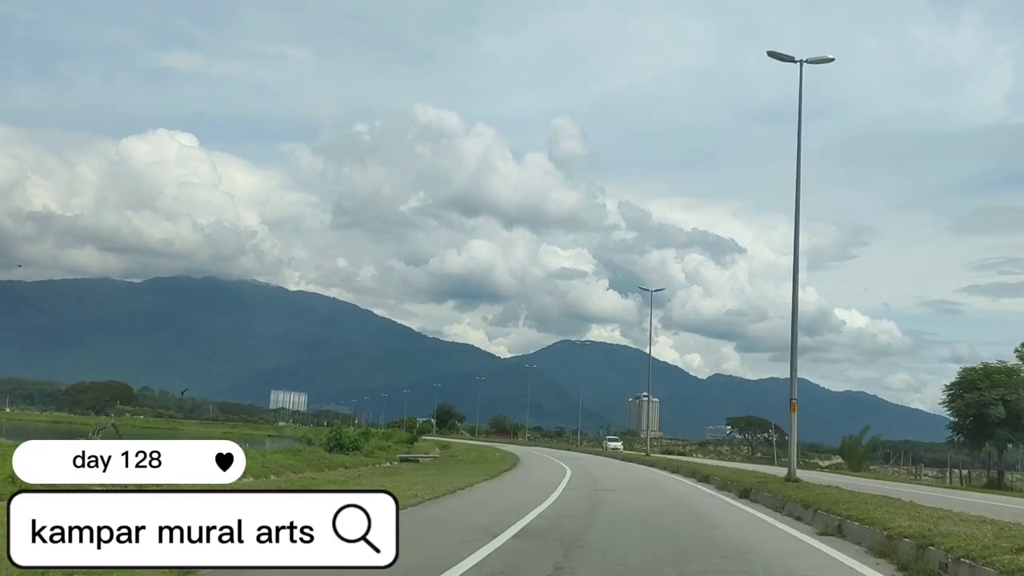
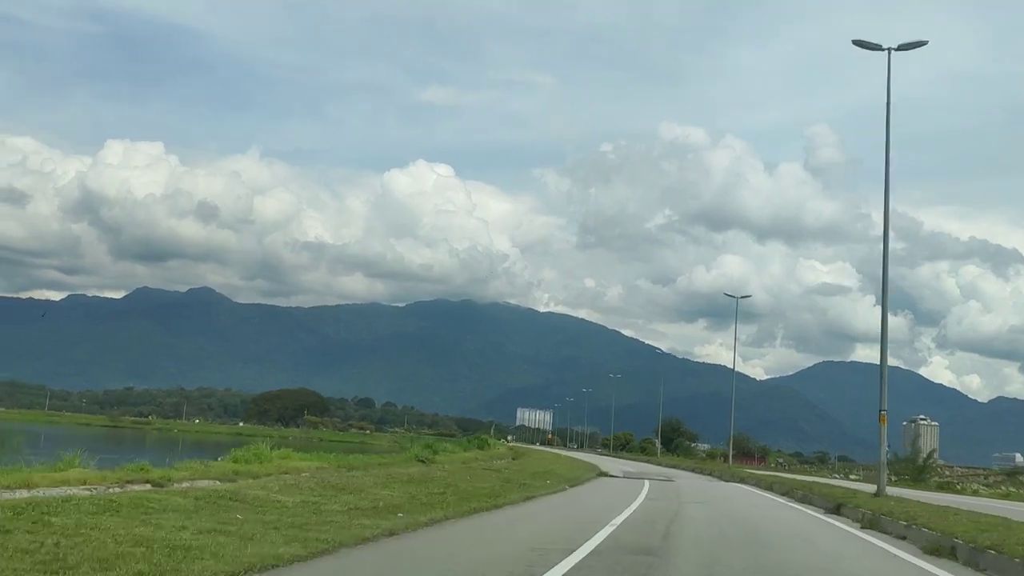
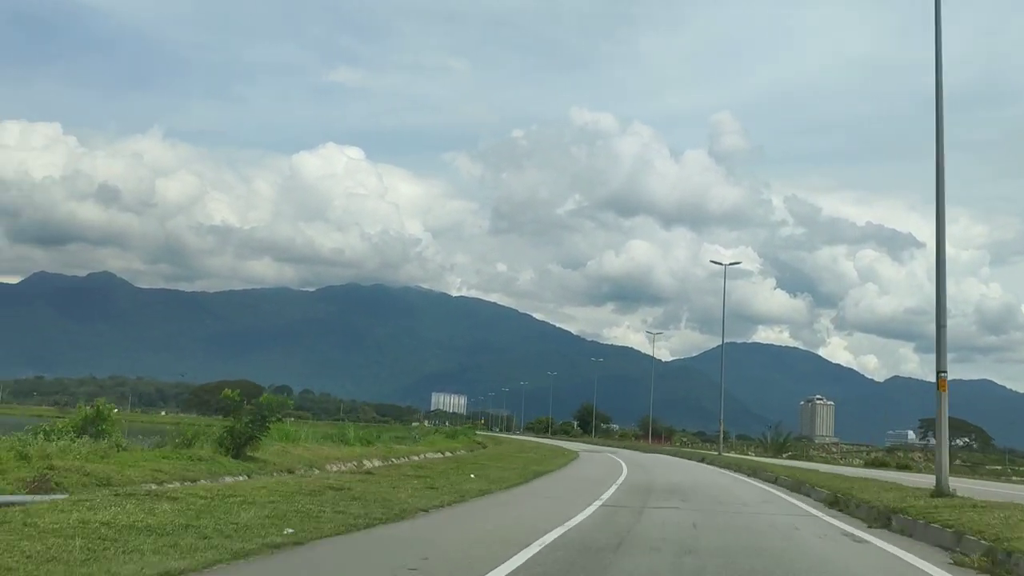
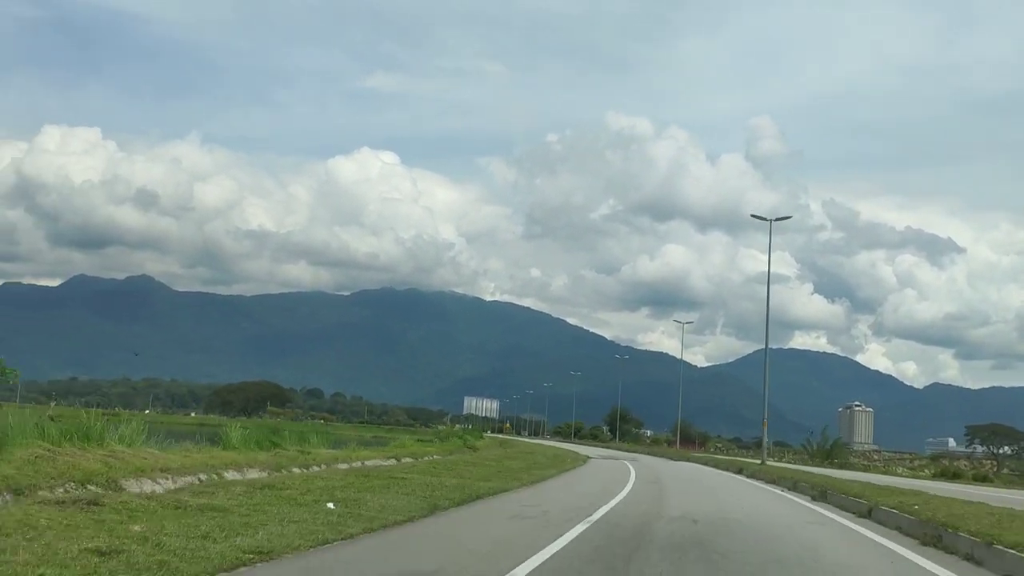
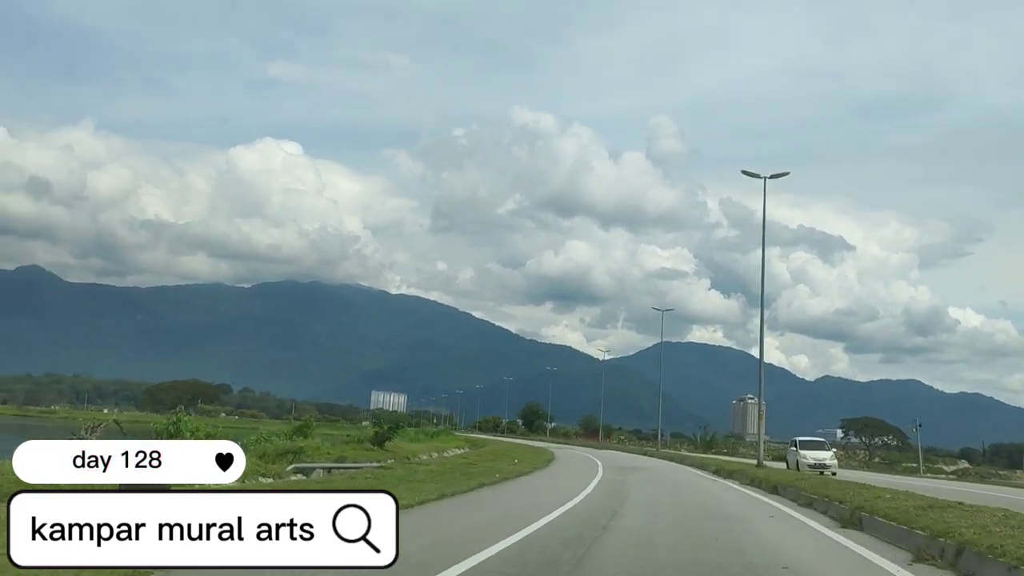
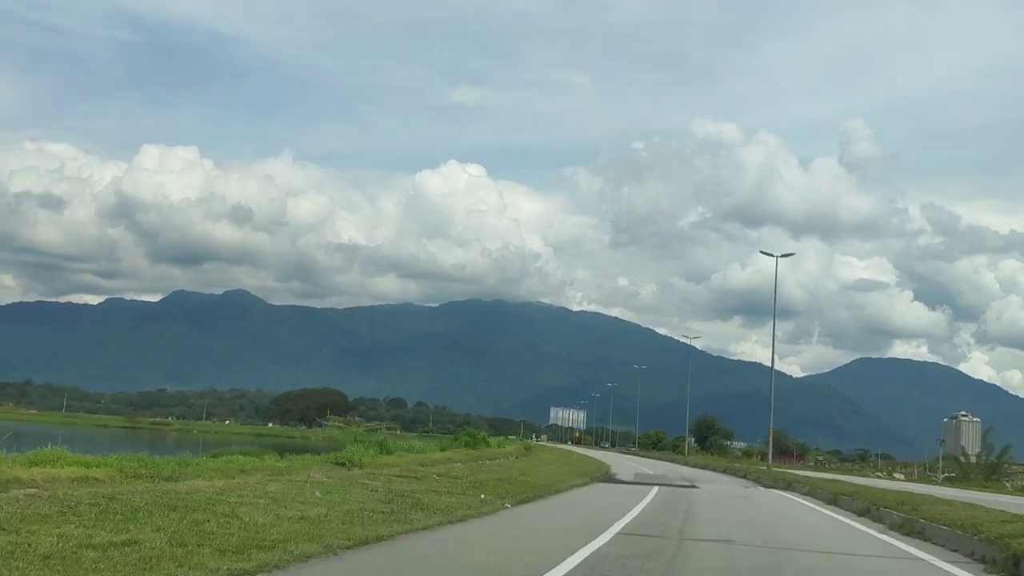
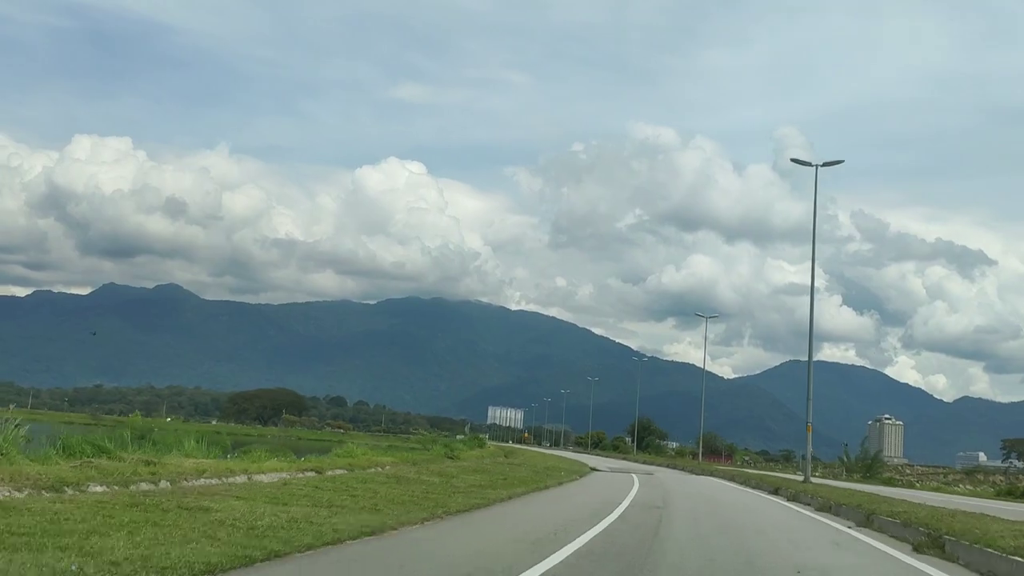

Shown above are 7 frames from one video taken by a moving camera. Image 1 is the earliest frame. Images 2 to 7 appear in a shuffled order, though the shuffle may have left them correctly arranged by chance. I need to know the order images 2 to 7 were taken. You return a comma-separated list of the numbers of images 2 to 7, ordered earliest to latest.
5, 3, 4, 7, 2, 6
